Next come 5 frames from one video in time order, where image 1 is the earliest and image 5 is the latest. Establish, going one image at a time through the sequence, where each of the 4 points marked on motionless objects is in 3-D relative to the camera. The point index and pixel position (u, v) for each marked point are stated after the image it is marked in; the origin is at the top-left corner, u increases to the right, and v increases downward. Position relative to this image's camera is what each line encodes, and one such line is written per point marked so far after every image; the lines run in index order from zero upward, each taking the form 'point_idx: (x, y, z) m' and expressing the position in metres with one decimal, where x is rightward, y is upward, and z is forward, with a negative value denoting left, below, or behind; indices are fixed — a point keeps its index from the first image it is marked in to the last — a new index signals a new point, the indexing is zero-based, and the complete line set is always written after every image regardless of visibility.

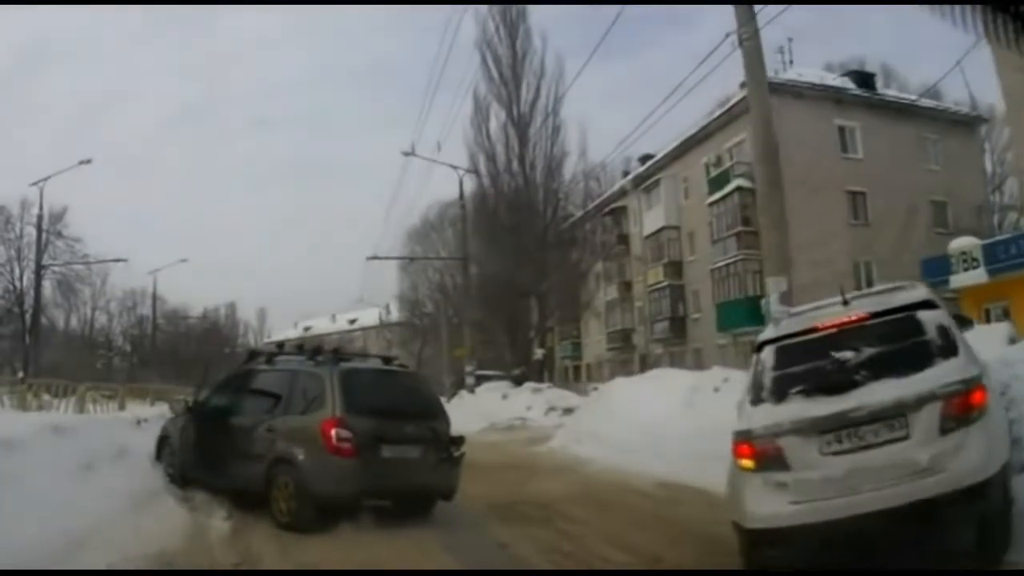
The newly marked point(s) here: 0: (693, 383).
0: (+2.4, -1.3, +12.9) m
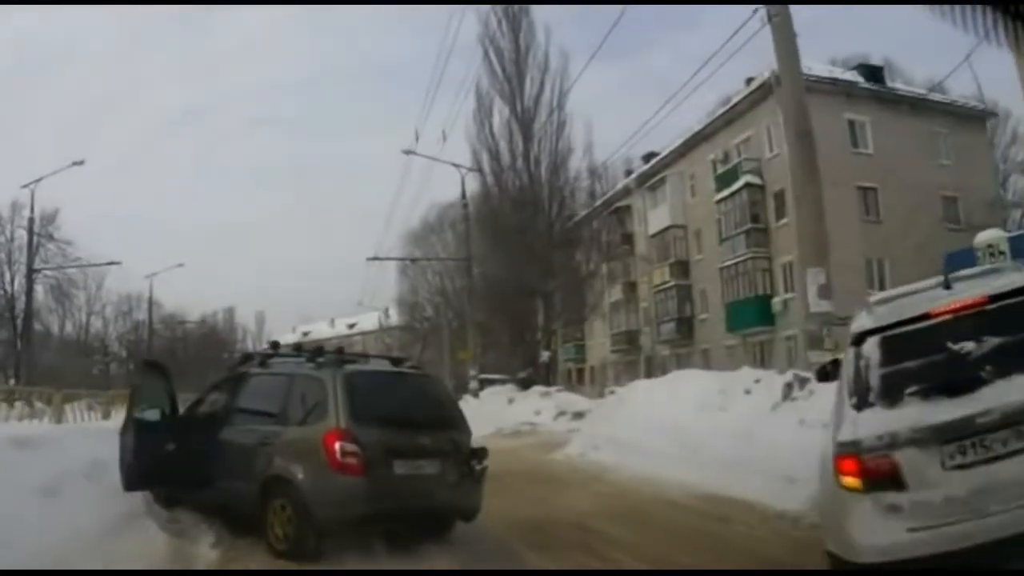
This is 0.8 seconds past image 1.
0: (+2.6, -1.2, +12.0) m
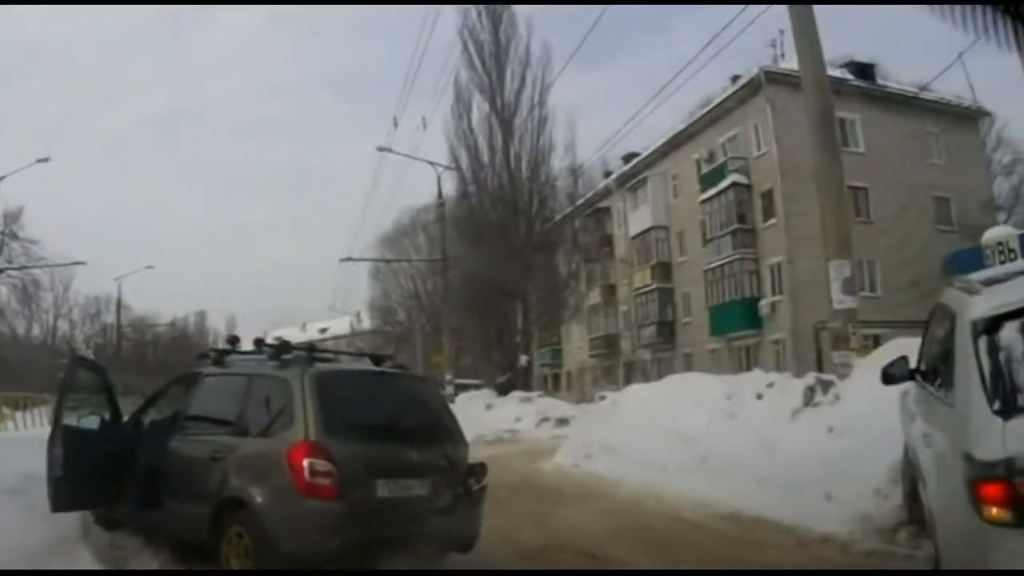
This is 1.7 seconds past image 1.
0: (+2.5, -1.2, +11.1) m
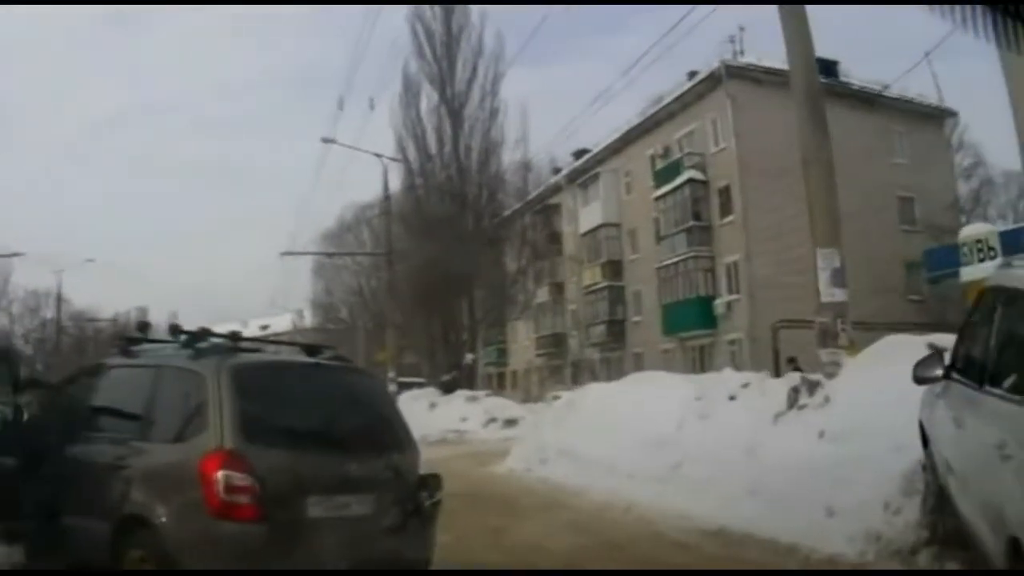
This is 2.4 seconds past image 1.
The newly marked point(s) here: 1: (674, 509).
0: (+2.0, -1.1, +10.3) m
1: (+1.3, -1.7, +7.3) m
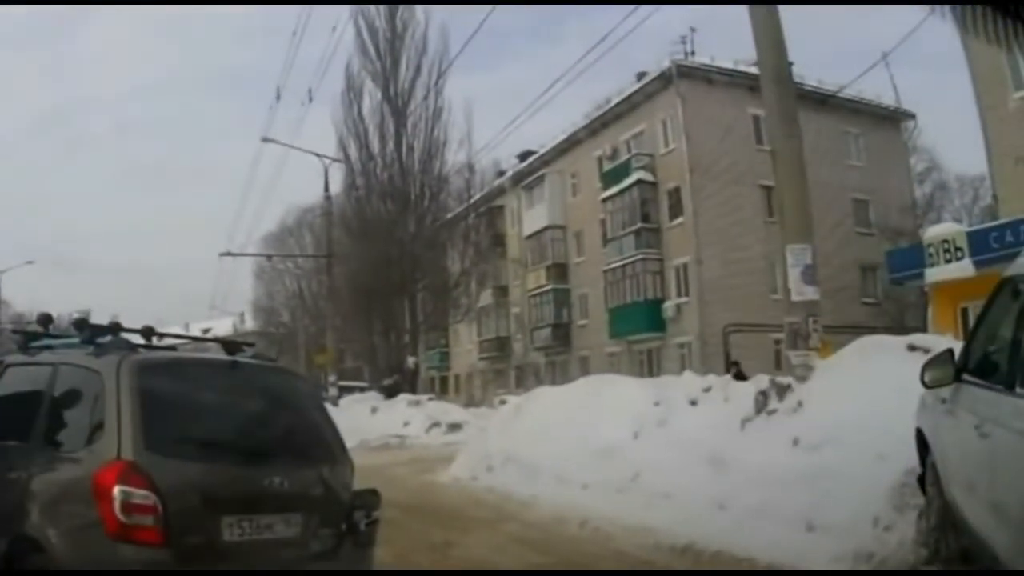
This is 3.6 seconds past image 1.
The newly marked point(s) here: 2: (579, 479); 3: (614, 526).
0: (+1.4, -1.1, +9.7) m
1: (+0.9, -1.6, +6.7) m
2: (+0.6, -1.7, +8.7) m
3: (+0.7, -1.7, +6.7) m
